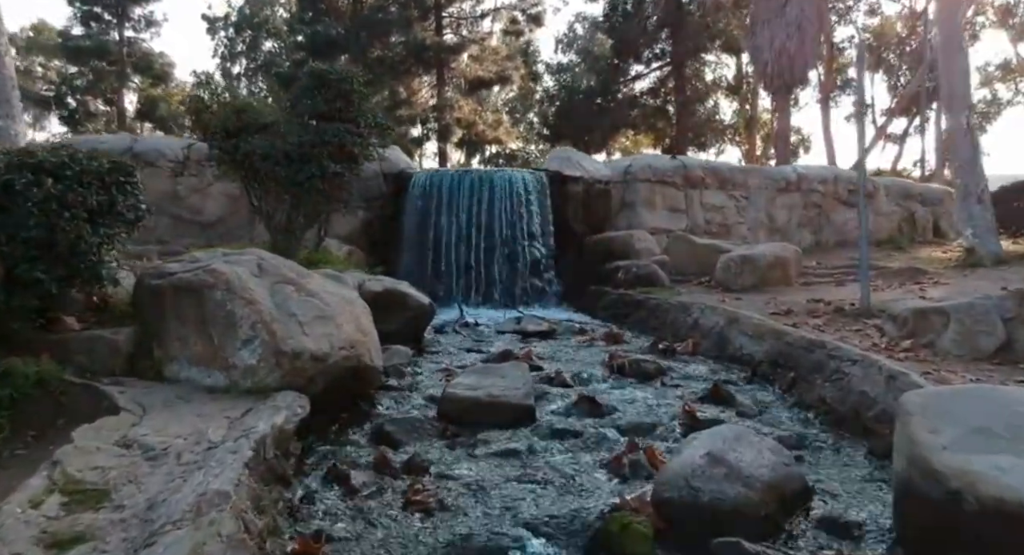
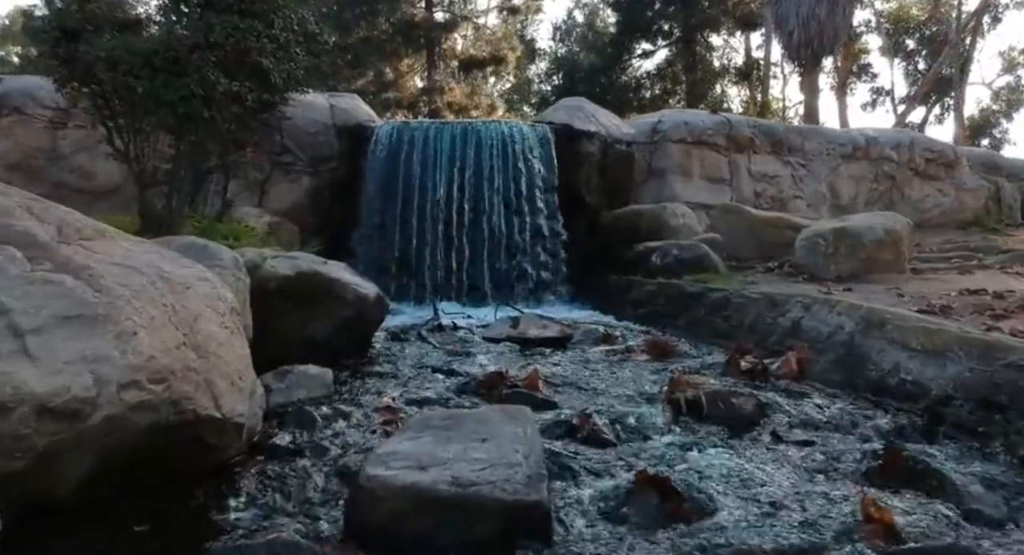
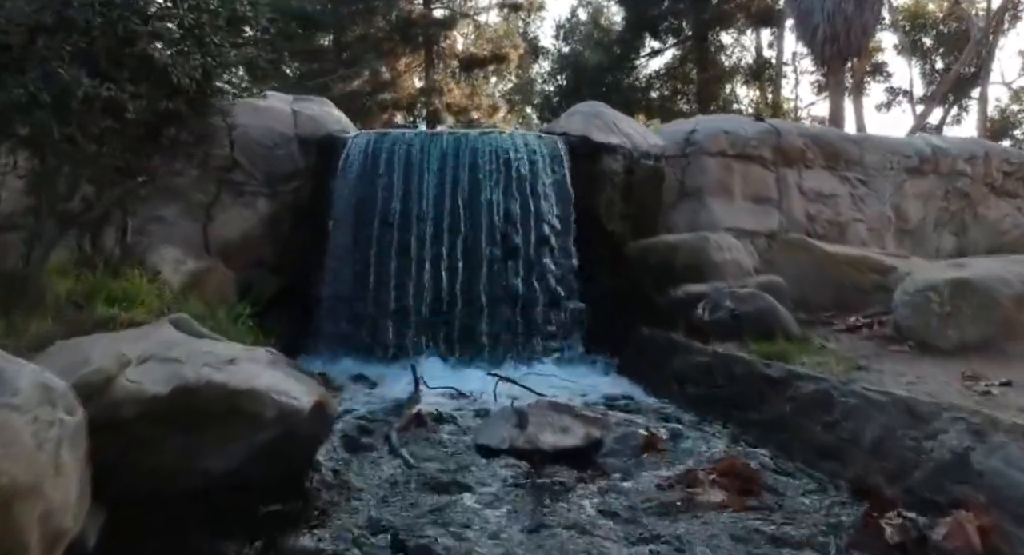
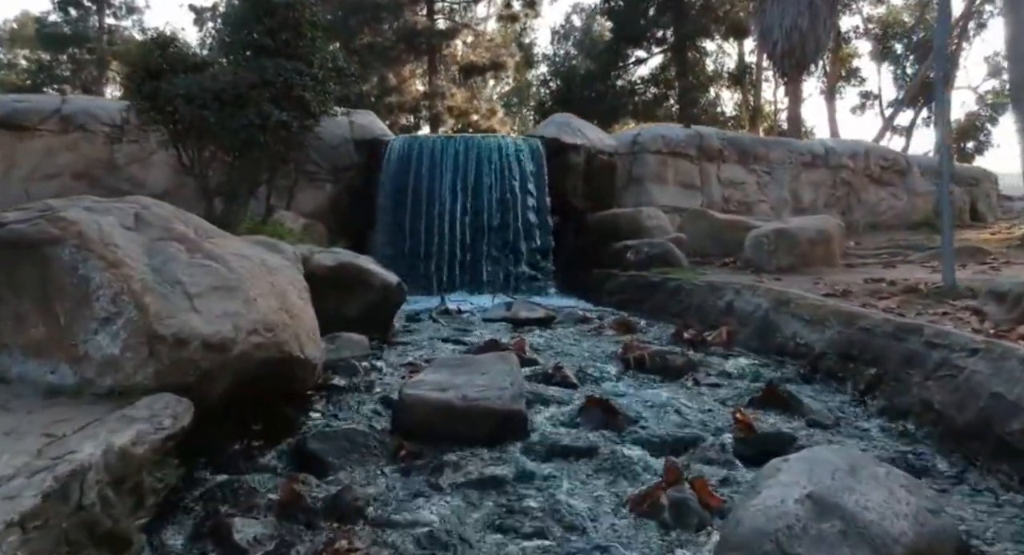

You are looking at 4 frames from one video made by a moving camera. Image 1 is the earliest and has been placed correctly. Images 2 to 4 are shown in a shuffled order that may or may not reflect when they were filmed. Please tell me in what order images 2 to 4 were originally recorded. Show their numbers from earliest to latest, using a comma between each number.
4, 2, 3
